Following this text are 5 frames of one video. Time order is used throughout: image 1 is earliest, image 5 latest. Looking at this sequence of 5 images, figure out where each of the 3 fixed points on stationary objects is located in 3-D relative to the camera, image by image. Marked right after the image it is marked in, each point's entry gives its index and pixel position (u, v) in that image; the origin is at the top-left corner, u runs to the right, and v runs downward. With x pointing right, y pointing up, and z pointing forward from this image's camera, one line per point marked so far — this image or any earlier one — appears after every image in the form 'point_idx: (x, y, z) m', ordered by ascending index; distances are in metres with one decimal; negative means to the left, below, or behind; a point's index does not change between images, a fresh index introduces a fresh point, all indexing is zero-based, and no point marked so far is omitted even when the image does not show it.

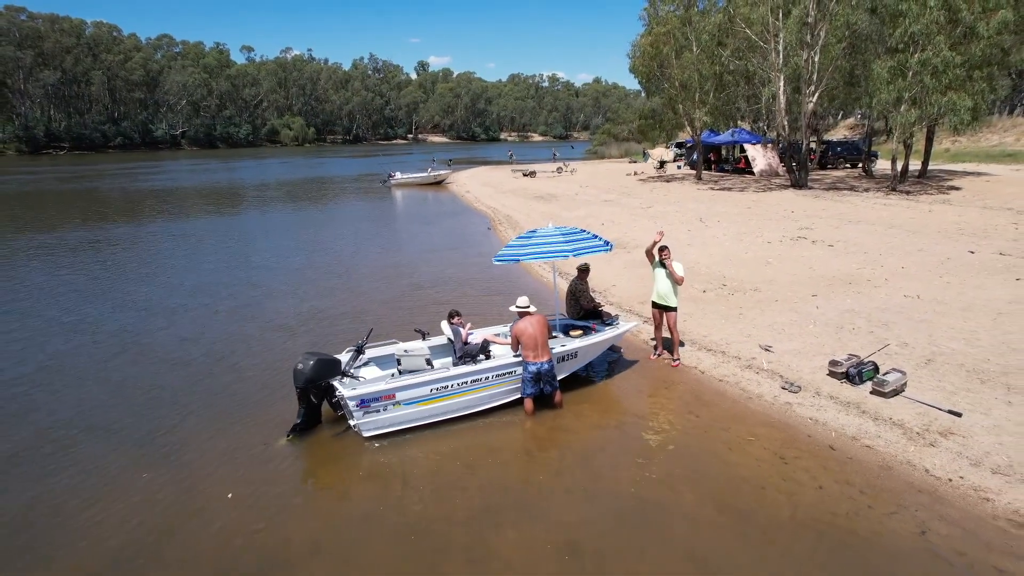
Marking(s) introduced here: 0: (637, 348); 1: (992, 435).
0: (+1.9, -0.9, +10.2) m
1: (+4.9, -1.5, +6.7) m
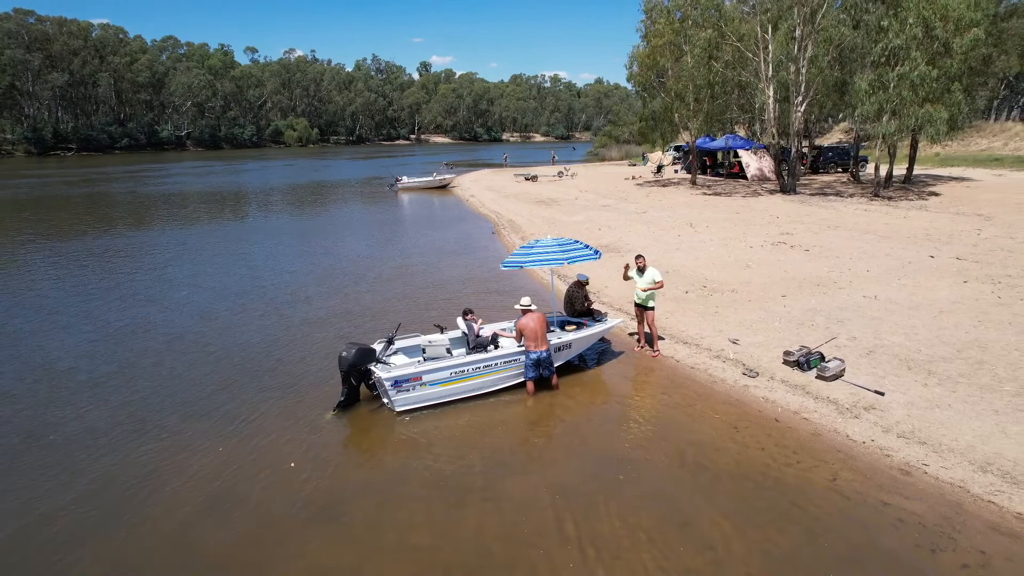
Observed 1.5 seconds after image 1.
0: (+2.0, -1.0, +11.9) m
1: (+4.9, -1.5, +8.3) m
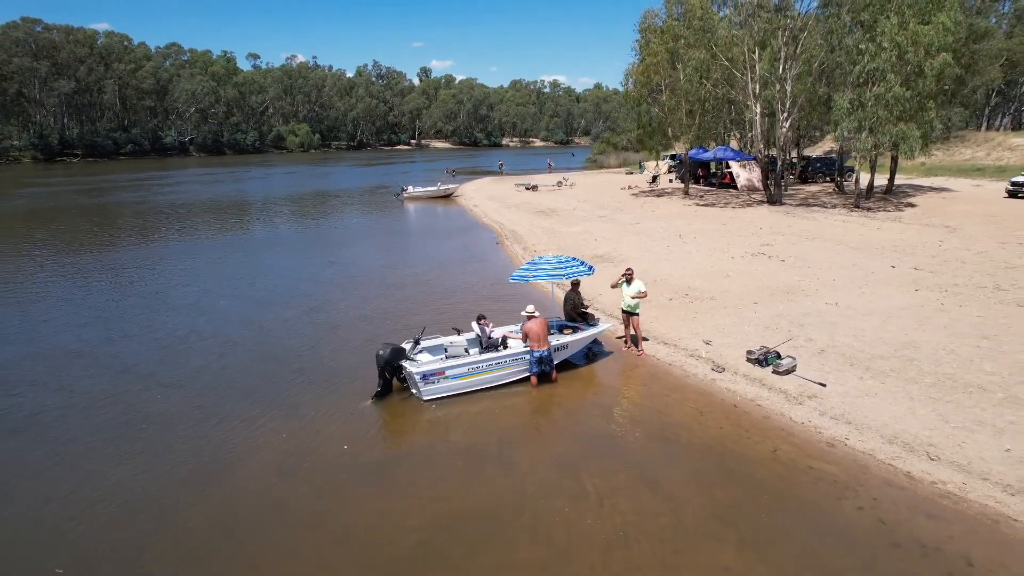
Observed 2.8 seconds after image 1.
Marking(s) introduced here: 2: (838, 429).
0: (+2.1, -1.1, +13.7) m
1: (+5.1, -1.7, +10.2) m
2: (+4.6, -2.0, +9.3) m
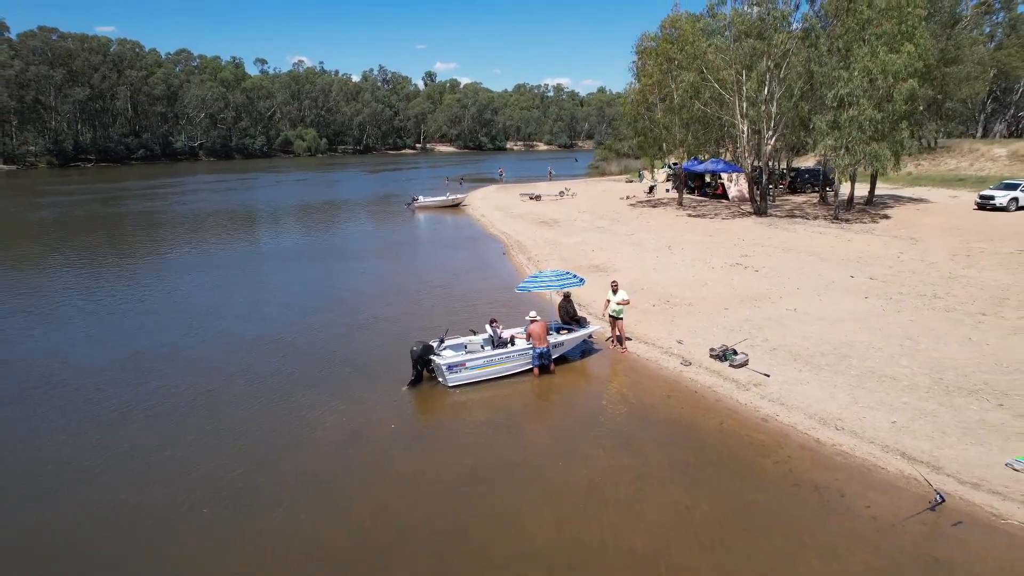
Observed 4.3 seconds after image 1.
0: (+2.3, -1.3, +16.4) m
1: (+5.2, -1.9, +12.8) m
2: (+4.7, -2.2, +11.9) m
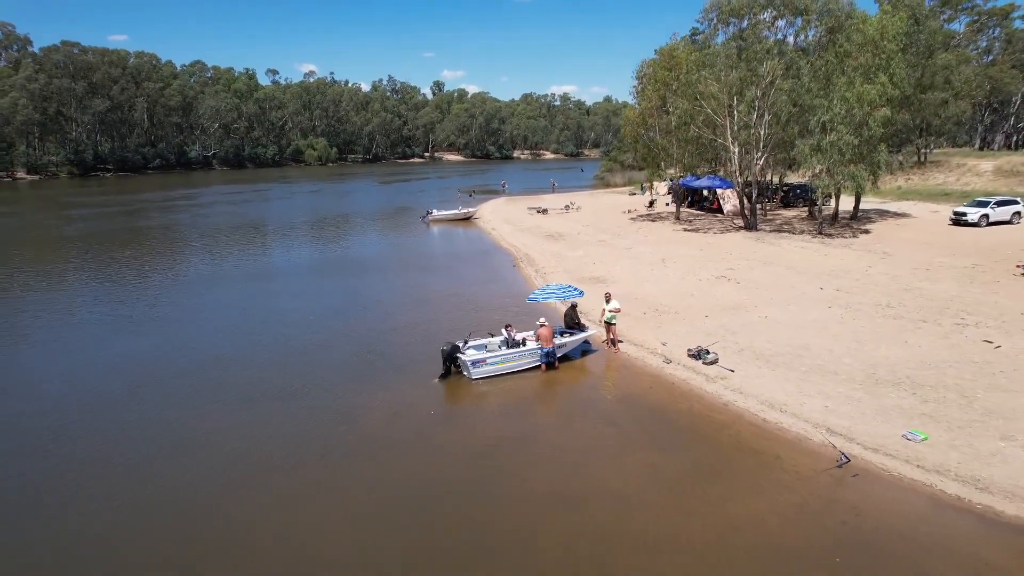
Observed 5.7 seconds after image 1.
0: (+2.6, -1.6, +19.4) m
1: (+5.5, -2.2, +15.8) m
2: (+5.0, -2.4, +14.9) m
